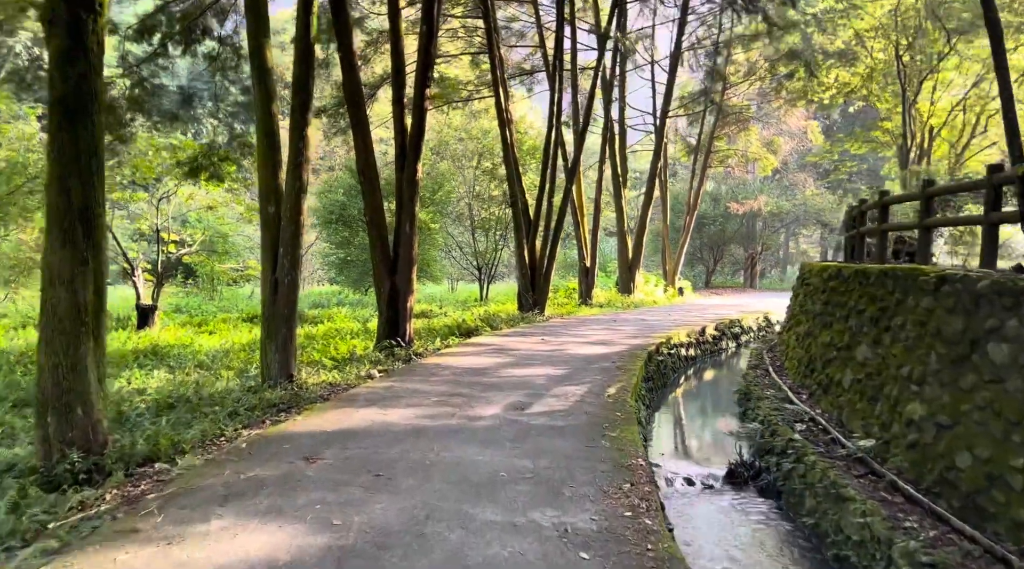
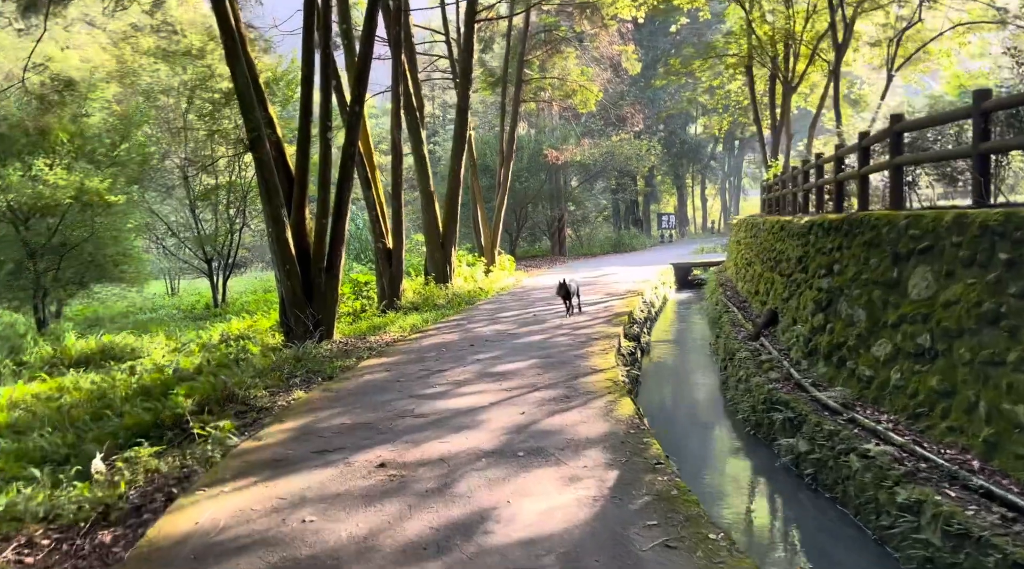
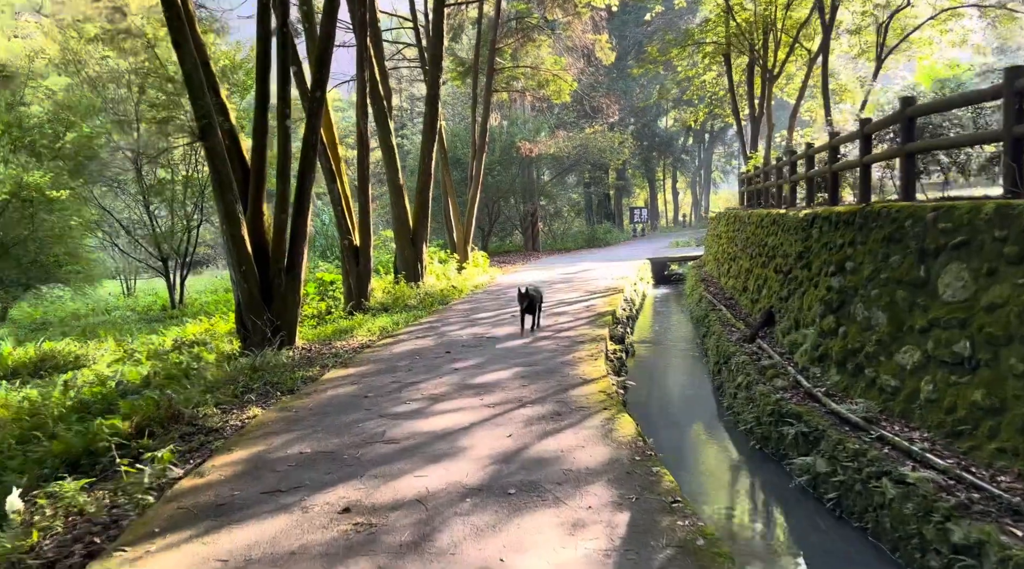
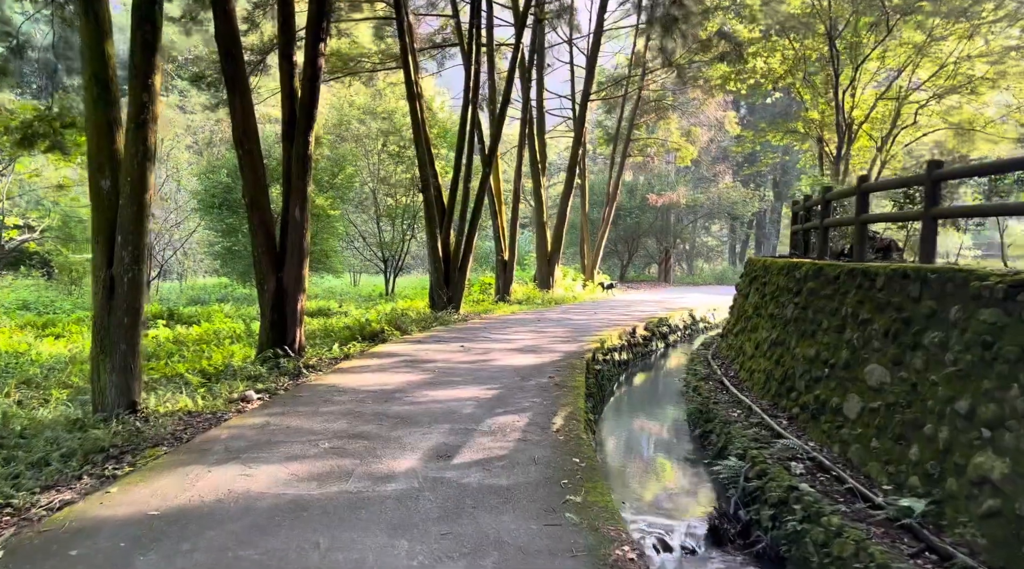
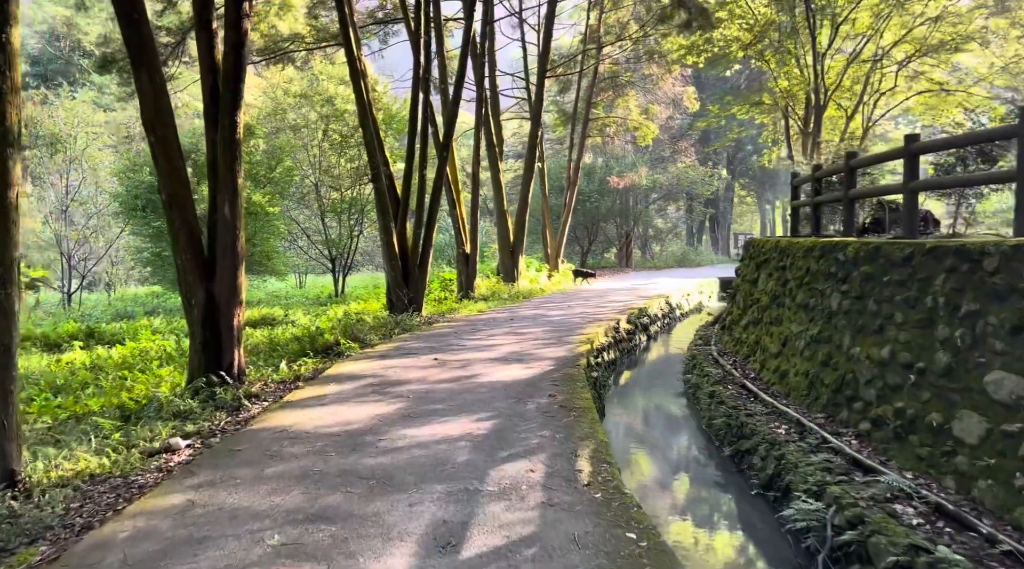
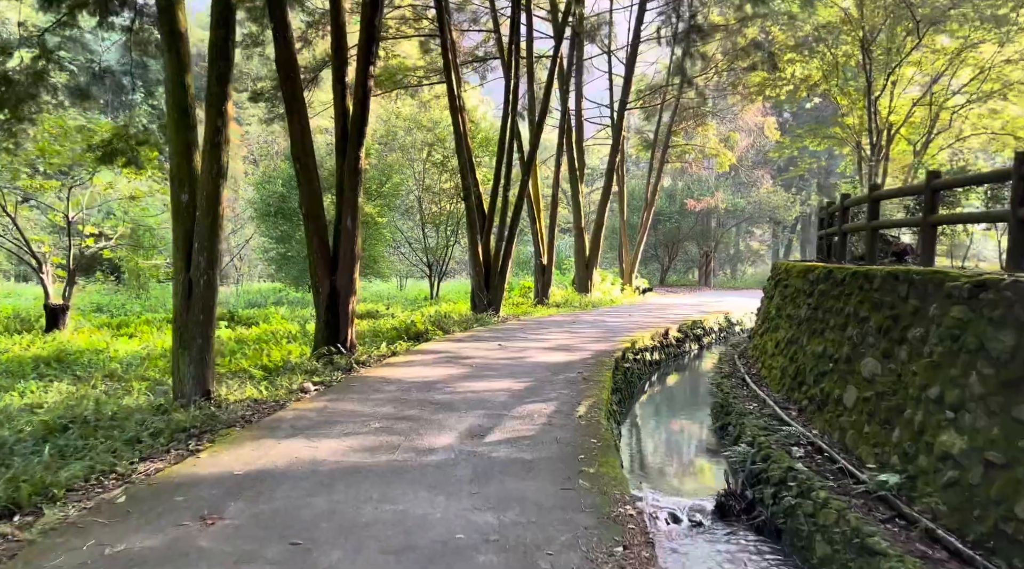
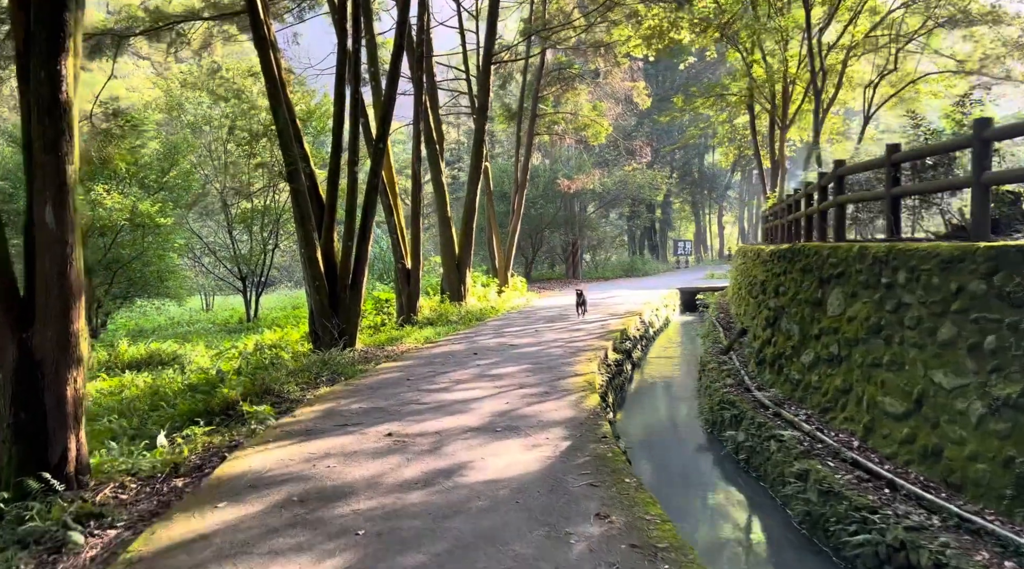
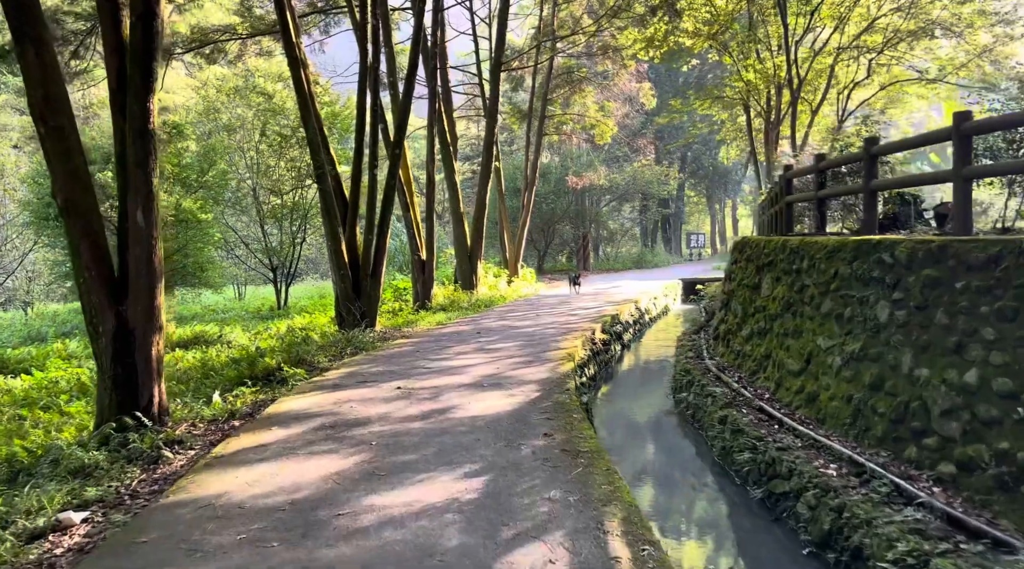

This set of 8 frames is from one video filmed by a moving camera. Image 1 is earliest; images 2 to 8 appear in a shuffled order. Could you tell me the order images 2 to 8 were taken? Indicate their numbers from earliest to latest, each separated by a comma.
6, 4, 5, 8, 7, 2, 3
